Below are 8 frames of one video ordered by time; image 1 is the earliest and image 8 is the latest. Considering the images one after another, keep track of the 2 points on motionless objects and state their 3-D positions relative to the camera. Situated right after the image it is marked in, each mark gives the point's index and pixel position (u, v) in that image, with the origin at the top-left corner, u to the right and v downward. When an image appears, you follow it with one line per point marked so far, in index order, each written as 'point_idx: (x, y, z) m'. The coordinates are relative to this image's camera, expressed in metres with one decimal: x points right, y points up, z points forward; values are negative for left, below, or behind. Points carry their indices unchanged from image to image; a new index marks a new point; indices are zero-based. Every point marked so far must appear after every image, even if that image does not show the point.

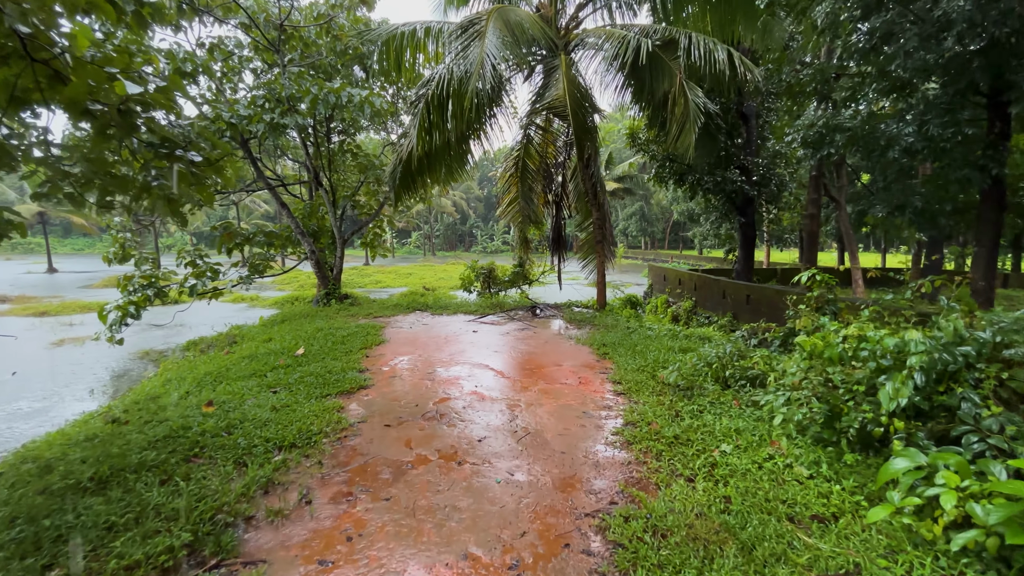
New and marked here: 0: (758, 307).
0: (+2.9, -0.2, +5.5) m
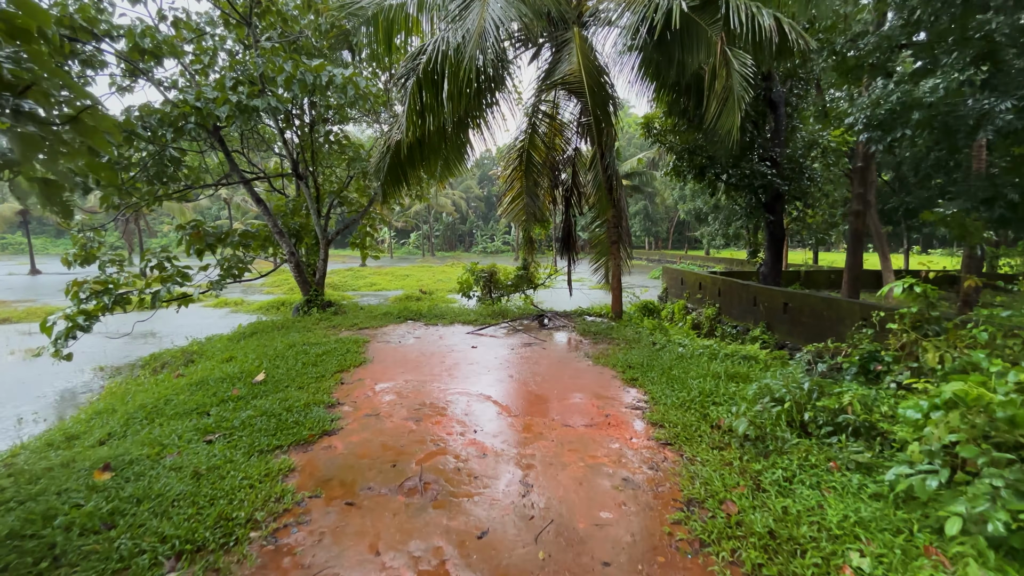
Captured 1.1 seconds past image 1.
0: (+3.0, -0.3, +4.8) m
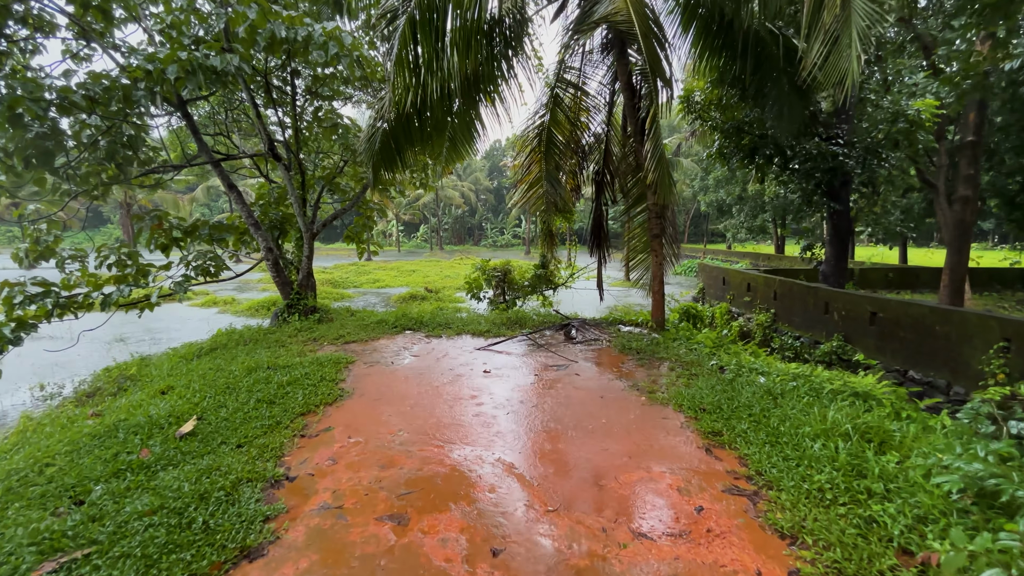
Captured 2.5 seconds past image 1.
0: (+3.2, -0.4, +3.8) m
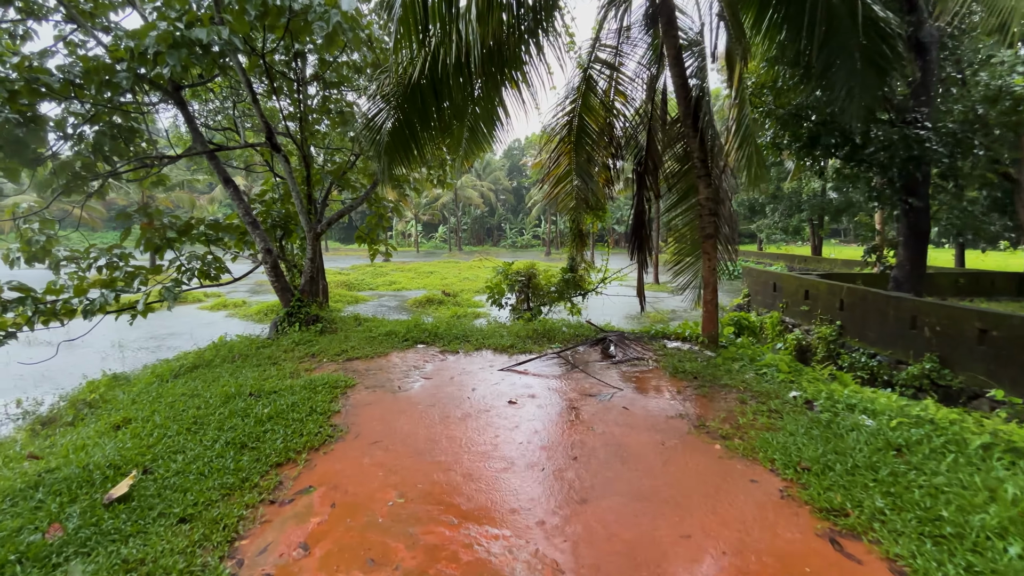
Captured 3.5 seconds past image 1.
0: (+3.4, -0.4, +3.1) m
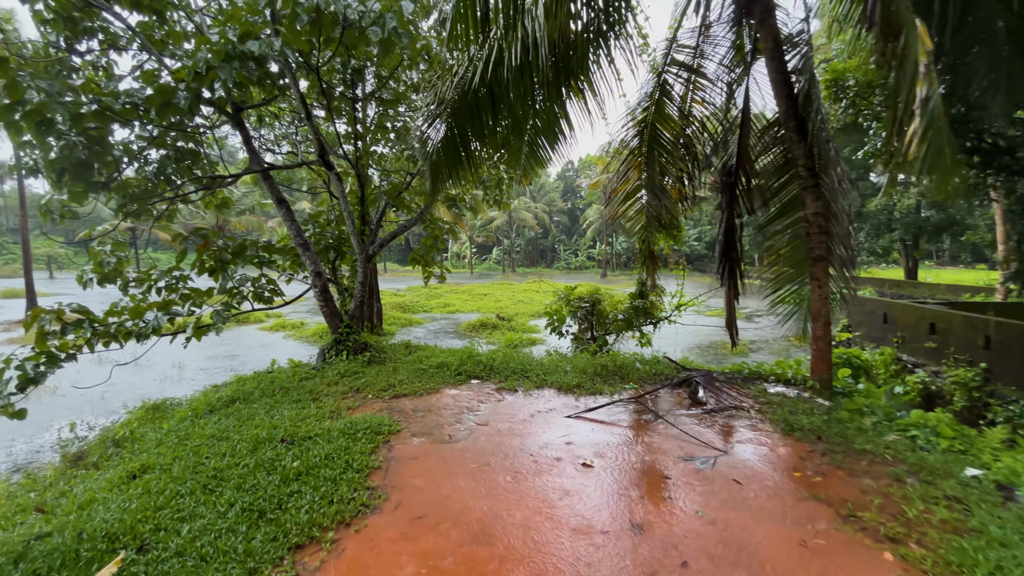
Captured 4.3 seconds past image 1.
0: (+3.7, -0.7, +2.2) m
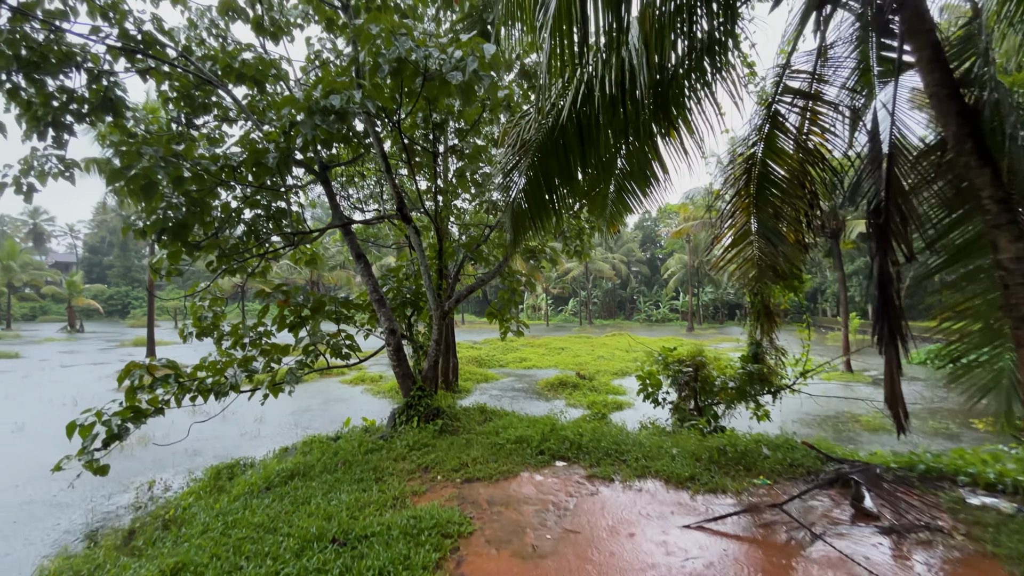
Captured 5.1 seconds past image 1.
0: (+4.1, -0.9, +1.0) m
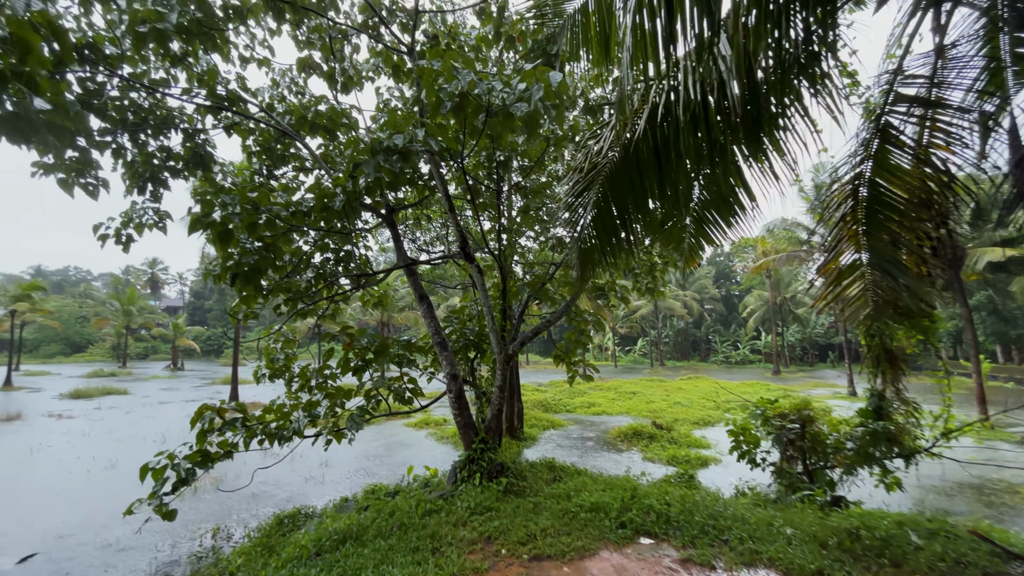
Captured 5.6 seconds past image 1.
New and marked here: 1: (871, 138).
0: (+4.2, -0.9, +0.1) m
1: (+2.2, +0.9, +2.8) m
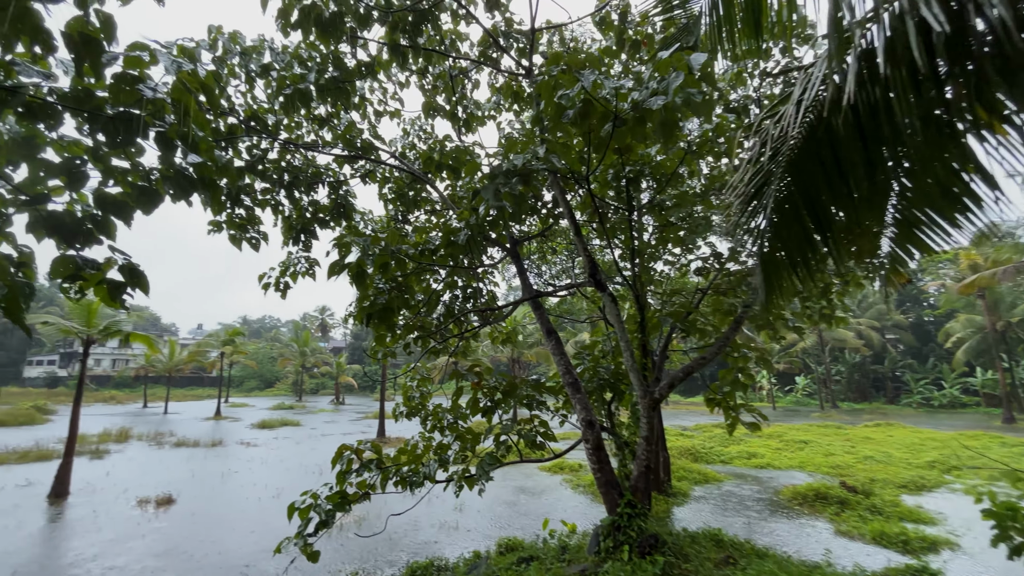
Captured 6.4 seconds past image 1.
0: (+4.0, -0.6, -1.5) m
1: (+2.9, +0.9, +1.7) m
